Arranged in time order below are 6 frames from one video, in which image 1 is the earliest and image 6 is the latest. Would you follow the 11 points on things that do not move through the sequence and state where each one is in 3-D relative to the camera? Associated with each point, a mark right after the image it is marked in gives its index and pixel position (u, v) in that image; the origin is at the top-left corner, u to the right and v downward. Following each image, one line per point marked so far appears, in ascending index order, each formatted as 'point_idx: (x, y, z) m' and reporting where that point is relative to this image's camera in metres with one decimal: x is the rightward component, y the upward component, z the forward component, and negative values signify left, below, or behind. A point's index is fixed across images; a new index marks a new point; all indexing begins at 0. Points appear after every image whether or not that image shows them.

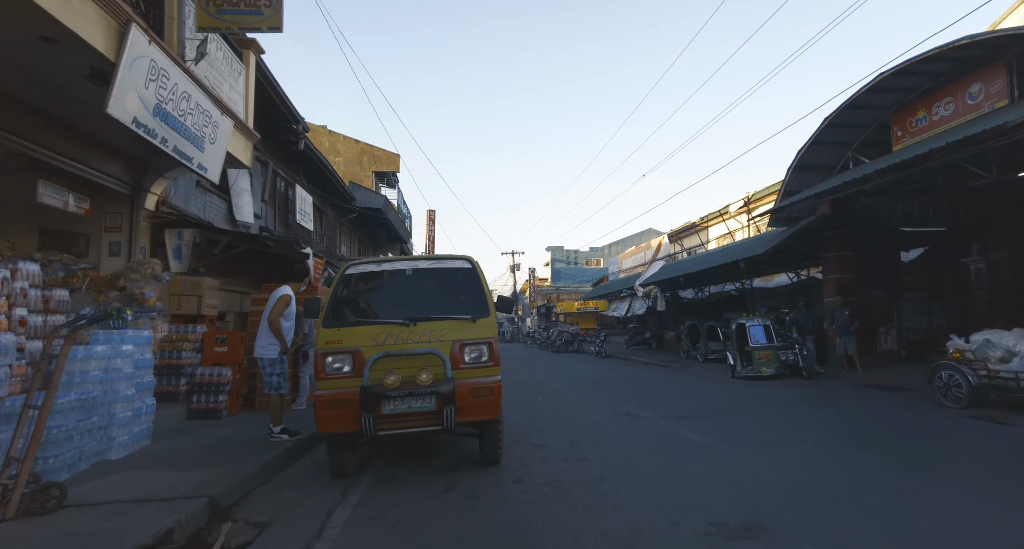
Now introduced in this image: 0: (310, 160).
0: (-6.3, +3.6, +15.3) m
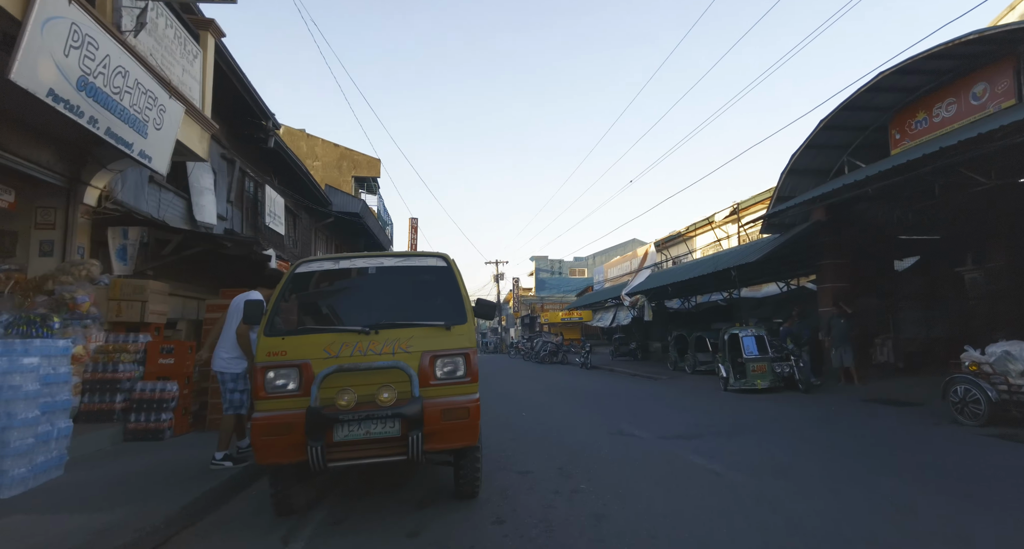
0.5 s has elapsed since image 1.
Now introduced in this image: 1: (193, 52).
0: (-6.8, +3.4, +14.5) m
1: (-4.7, +3.3, +7.3) m
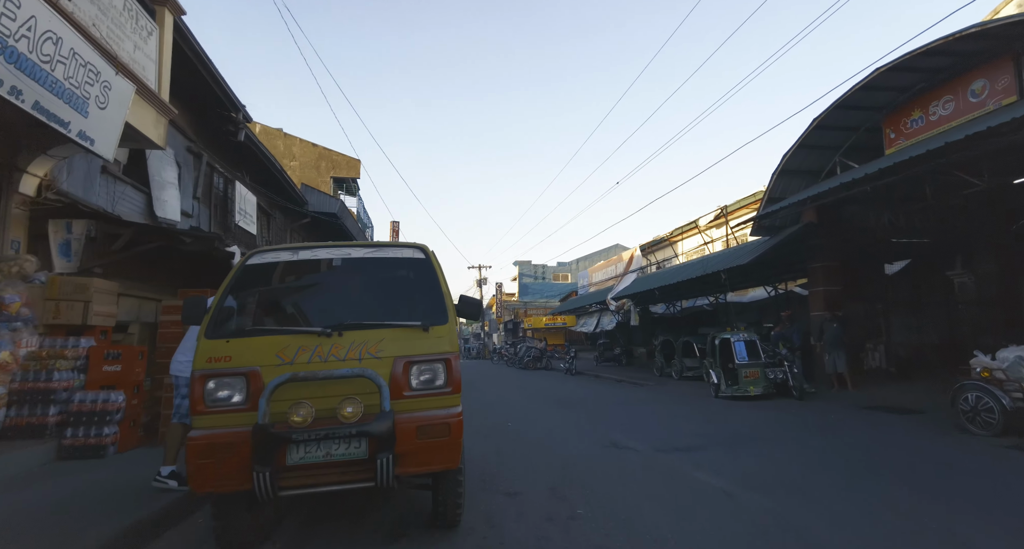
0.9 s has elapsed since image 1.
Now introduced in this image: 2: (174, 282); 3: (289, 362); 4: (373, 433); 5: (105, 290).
0: (-7.2, +3.3, +13.7) m
1: (-4.9, +3.3, +6.6) m
2: (-6.3, -0.2, +9.1) m
3: (-1.4, -0.6, +3.2) m
4: (-0.8, -1.0, +3.0) m
5: (-5.4, -0.2, +6.5) m
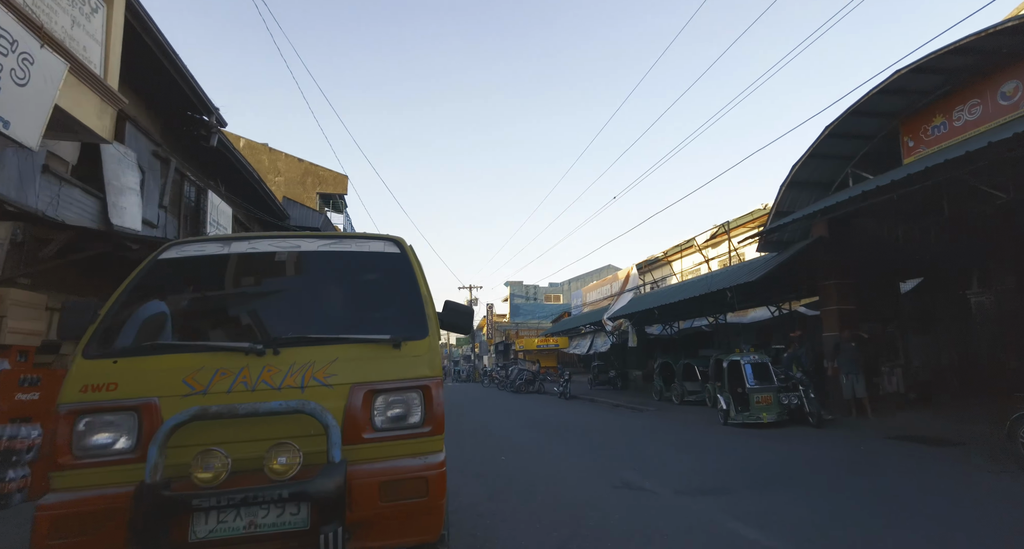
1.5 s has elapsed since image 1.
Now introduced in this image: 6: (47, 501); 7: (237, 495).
0: (-7.4, +2.9, +12.9) m
1: (-5.0, +3.2, +5.8) m
2: (-6.4, -0.4, +8.1) m
3: (-1.4, -0.5, +2.3) m
4: (-0.8, -0.9, +2.1) m
5: (-5.4, -0.3, +5.5) m
6: (-1.9, -0.9, +2.0) m
7: (-1.1, -0.9, +2.0) m
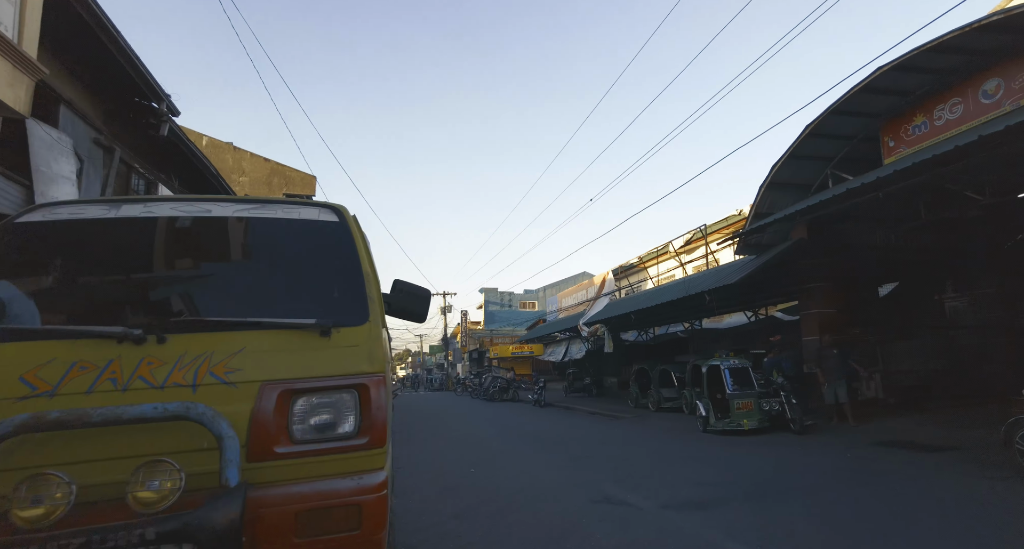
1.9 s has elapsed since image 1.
0: (-8.1, +2.9, +12.0) m
1: (-5.3, +3.3, +5.1) m
2: (-6.8, -0.3, +7.3) m
3: (-1.6, -0.4, +1.7) m
4: (-1.0, -0.8, +1.5) m
5: (-5.7, -0.2, +4.7) m
6: (-2.0, -0.8, +1.4) m
7: (-1.3, -0.8, +1.4) m
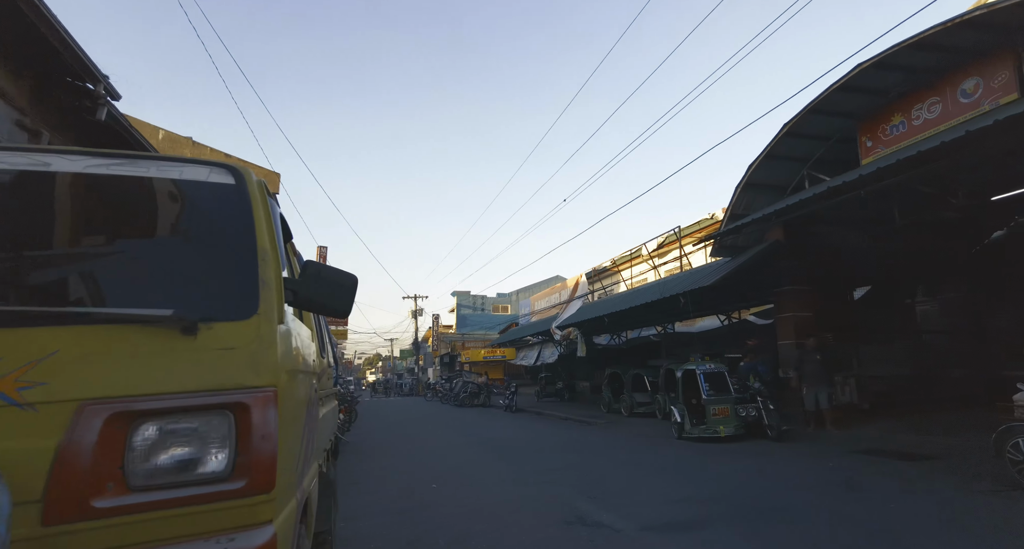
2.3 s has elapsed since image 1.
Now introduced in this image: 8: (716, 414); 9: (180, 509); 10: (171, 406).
0: (-8.7, +3.0, +11.0) m
1: (-5.6, +3.4, +4.3) m
2: (-7.2, -0.2, +6.3) m
3: (-1.7, -0.3, +1.0) m
4: (-1.1, -0.7, +0.9) m
5: (-6.0, -0.1, +3.9) m
6: (-2.2, -0.7, +0.7) m
7: (-1.4, -0.7, +0.8) m
8: (+4.0, -2.7, +9.7) m
9: (-0.8, -0.6, +1.2) m
10: (-0.9, -0.3, +1.3) m
